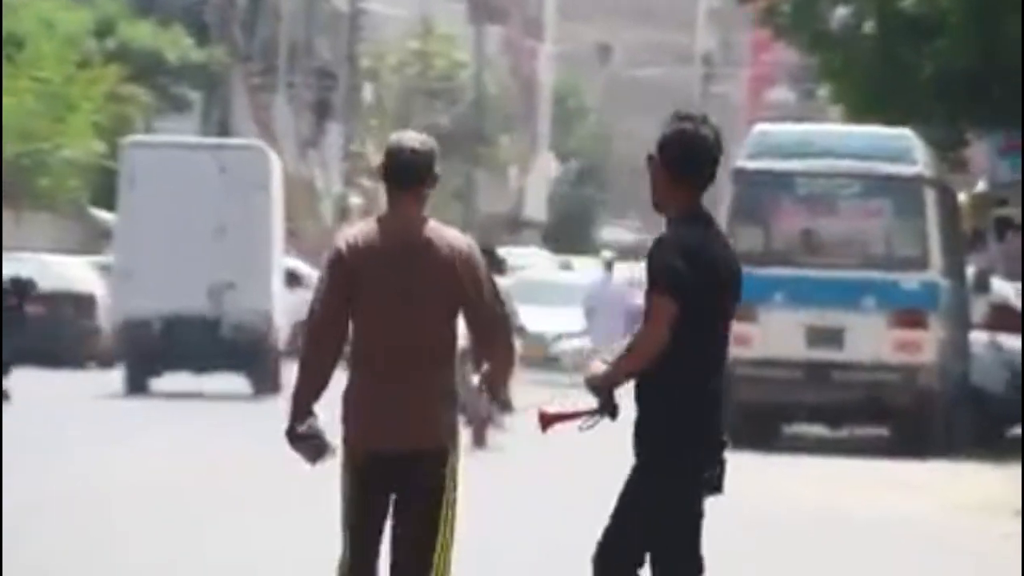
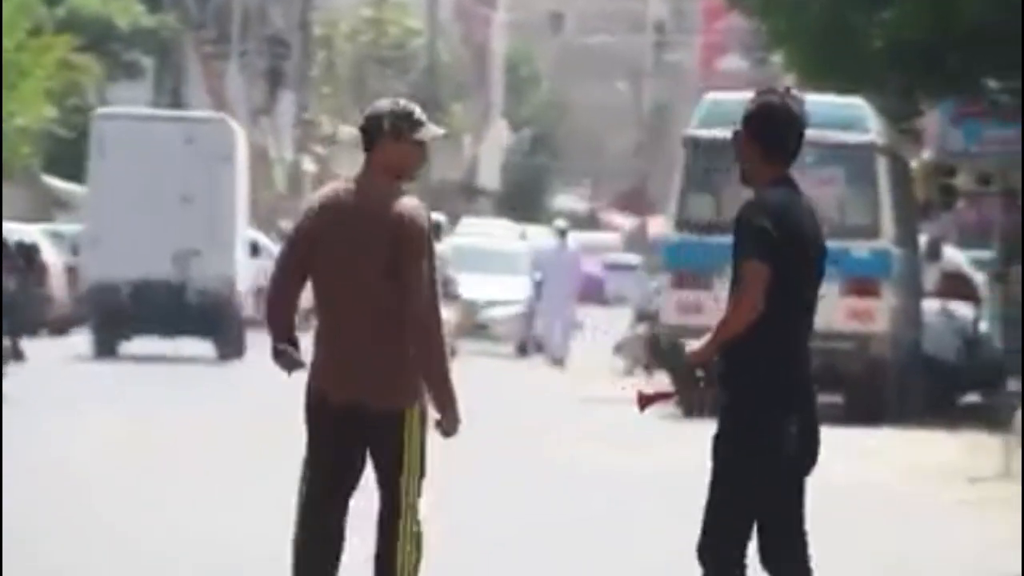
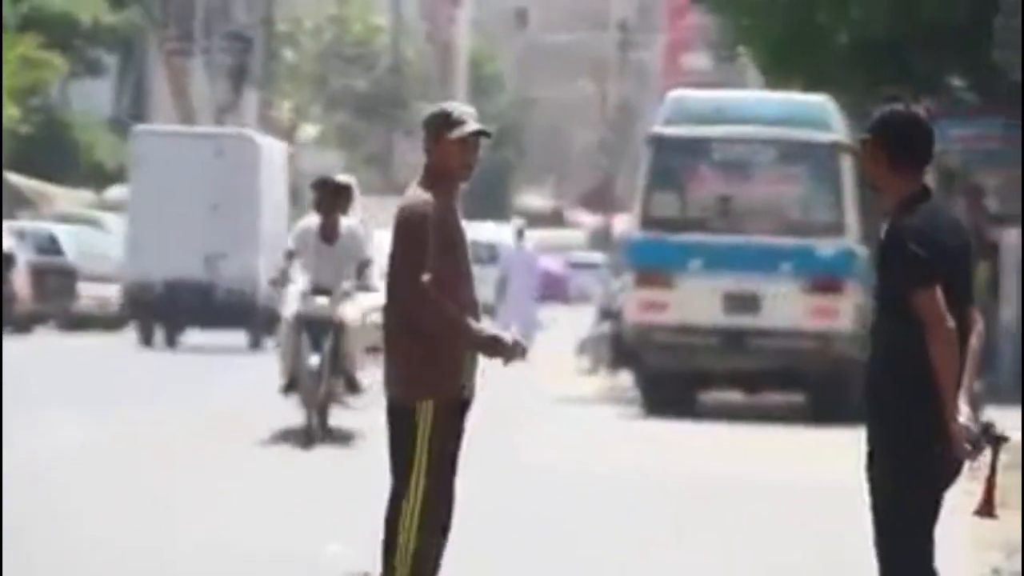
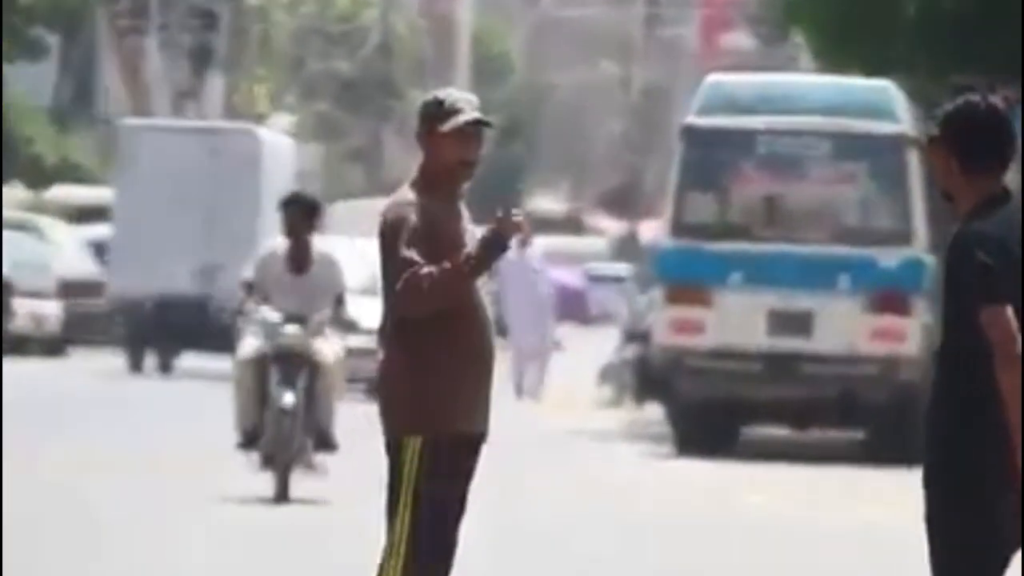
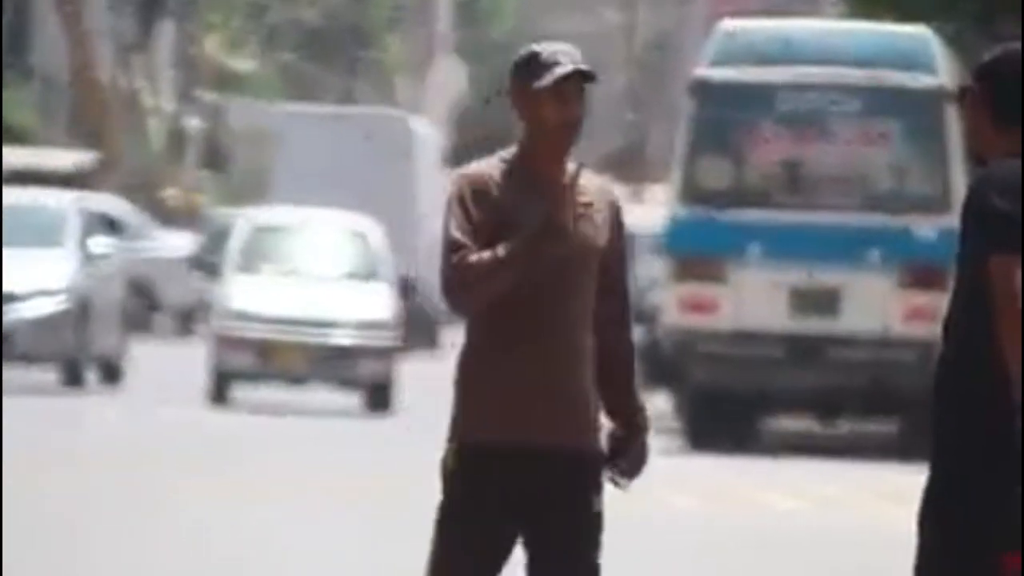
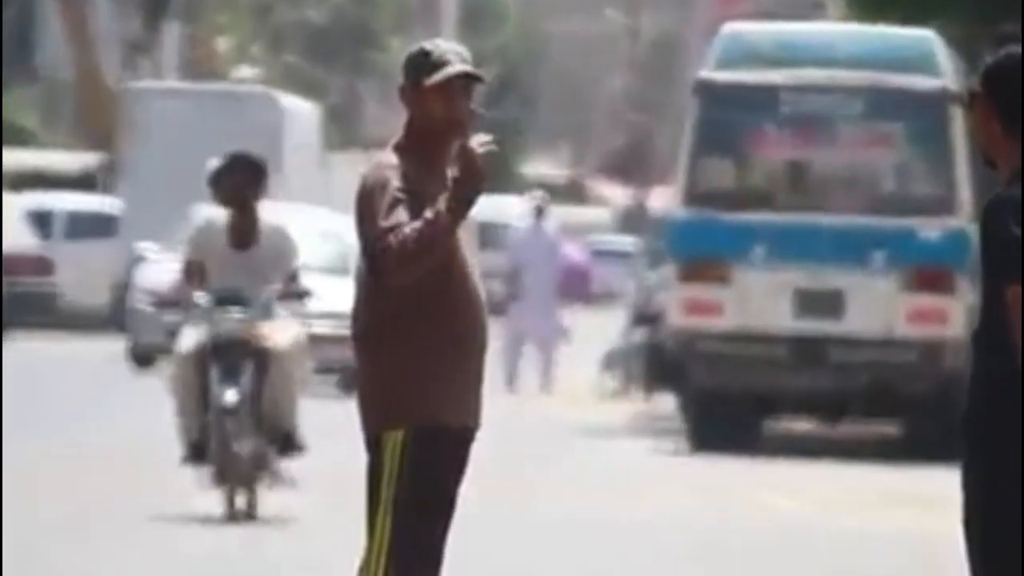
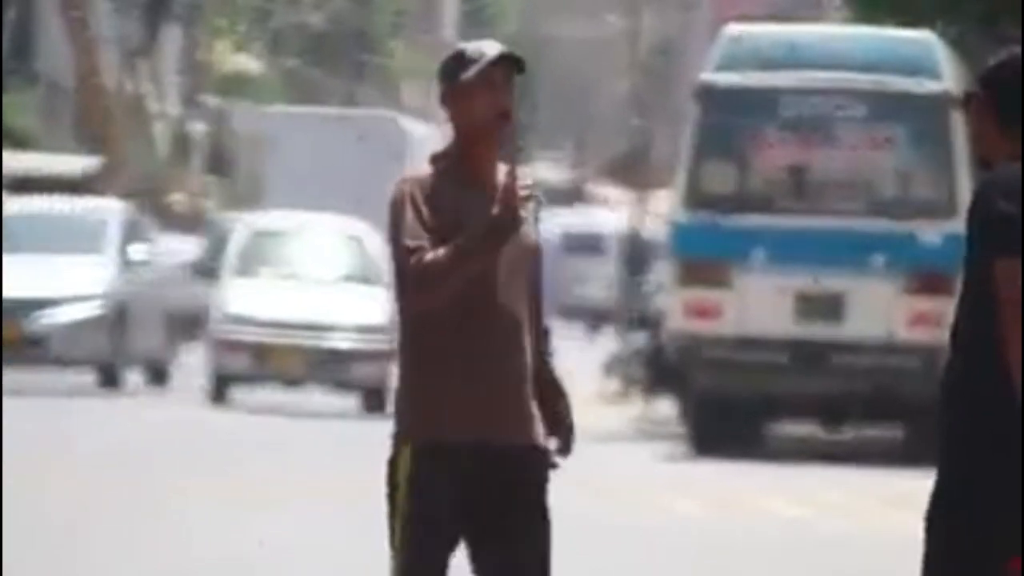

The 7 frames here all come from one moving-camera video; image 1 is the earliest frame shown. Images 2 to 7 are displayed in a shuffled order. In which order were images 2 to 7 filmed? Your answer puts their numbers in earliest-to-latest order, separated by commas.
2, 3, 4, 6, 7, 5
